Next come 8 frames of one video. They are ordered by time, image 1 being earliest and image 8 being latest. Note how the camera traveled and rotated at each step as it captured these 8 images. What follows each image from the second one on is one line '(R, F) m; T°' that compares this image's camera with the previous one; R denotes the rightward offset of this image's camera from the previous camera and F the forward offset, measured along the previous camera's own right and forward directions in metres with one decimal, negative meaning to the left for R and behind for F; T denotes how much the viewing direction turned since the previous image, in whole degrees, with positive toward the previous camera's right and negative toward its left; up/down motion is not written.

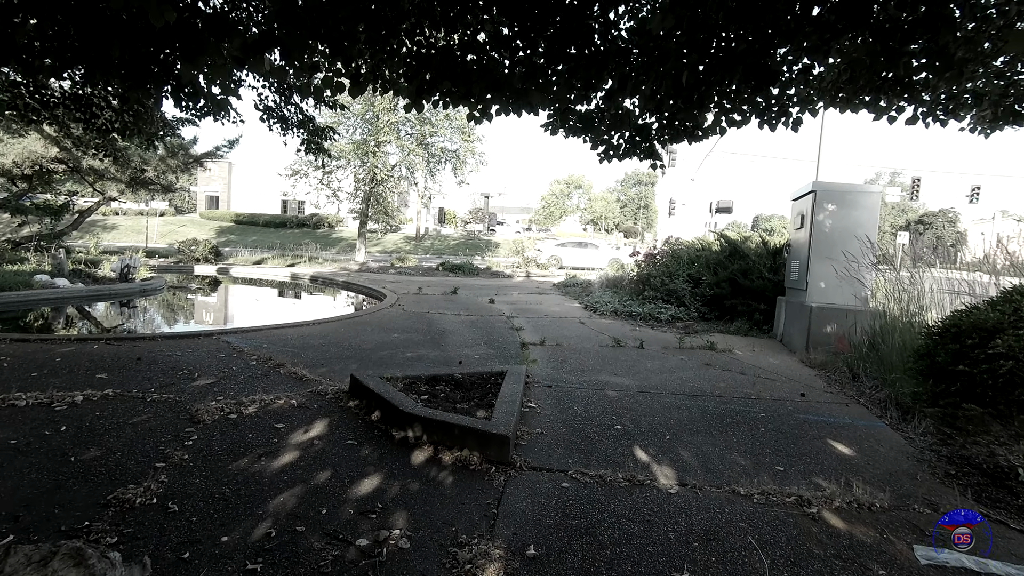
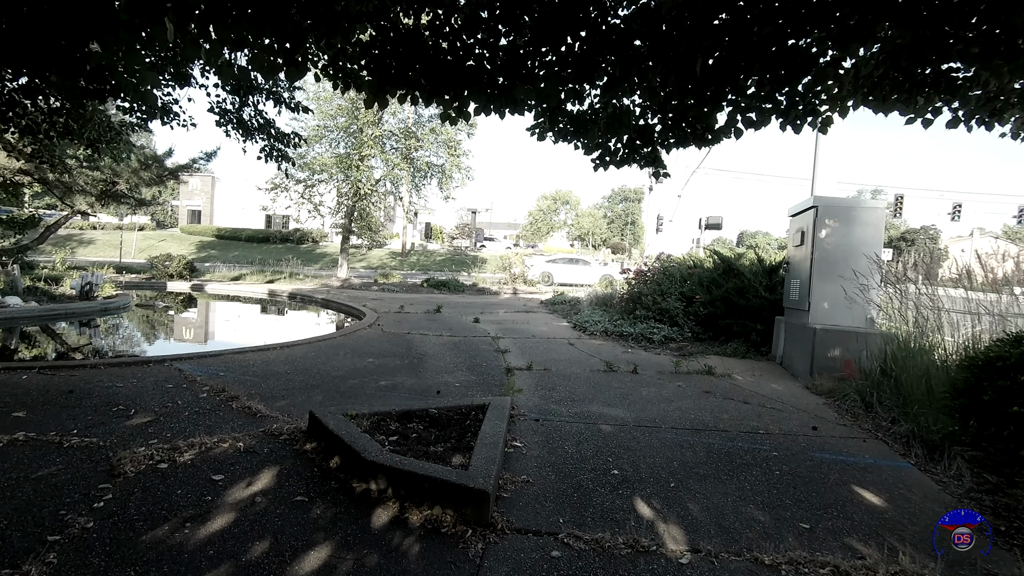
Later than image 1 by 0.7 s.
(0.0, +0.5) m; +1°
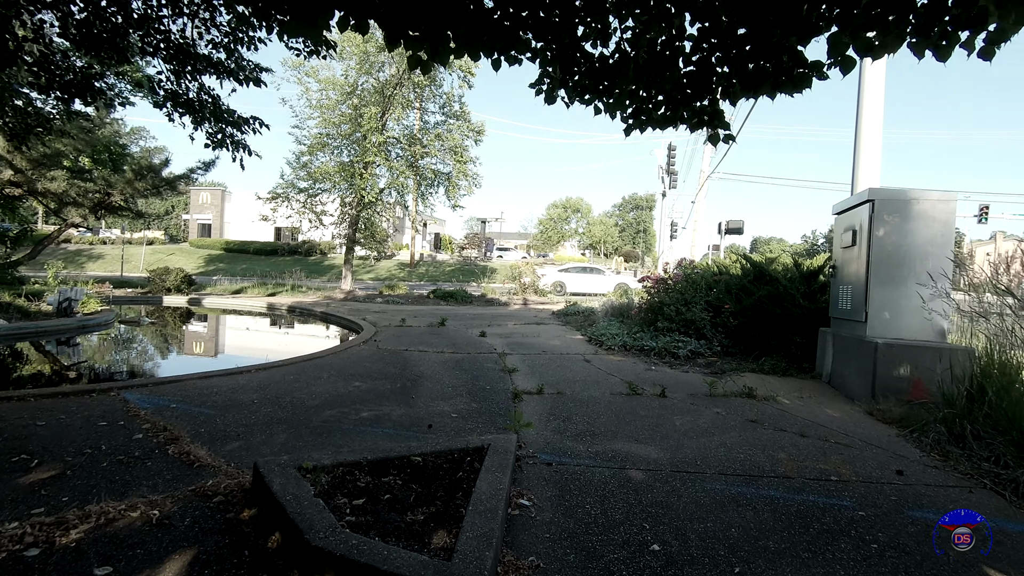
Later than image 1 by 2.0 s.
(+0.1, +0.9) m; -1°
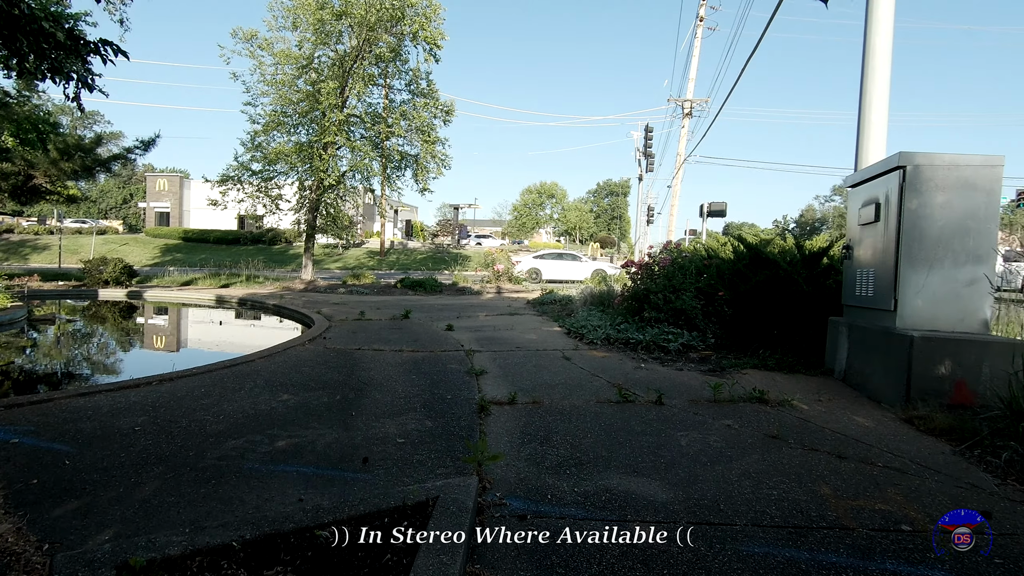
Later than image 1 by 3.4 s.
(+0.1, +1.1) m; +3°
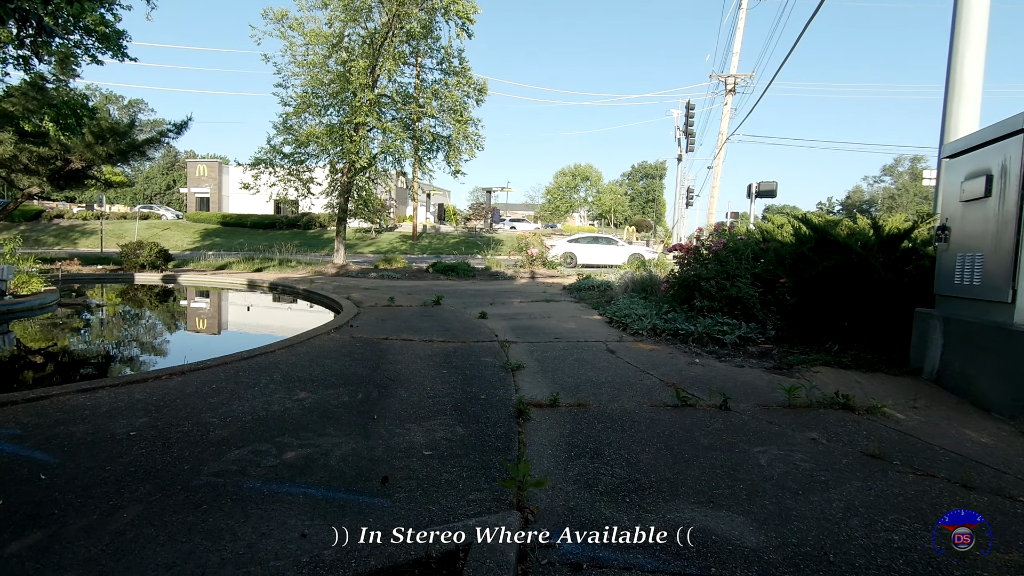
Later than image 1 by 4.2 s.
(-0.1, +0.6) m; -3°
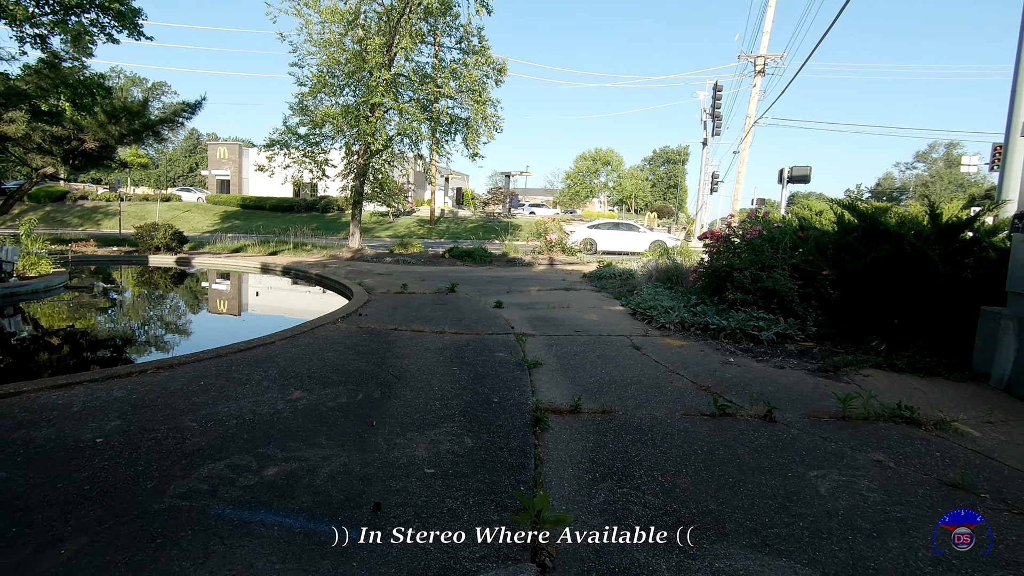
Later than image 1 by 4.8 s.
(0.0, +0.5) m; -2°
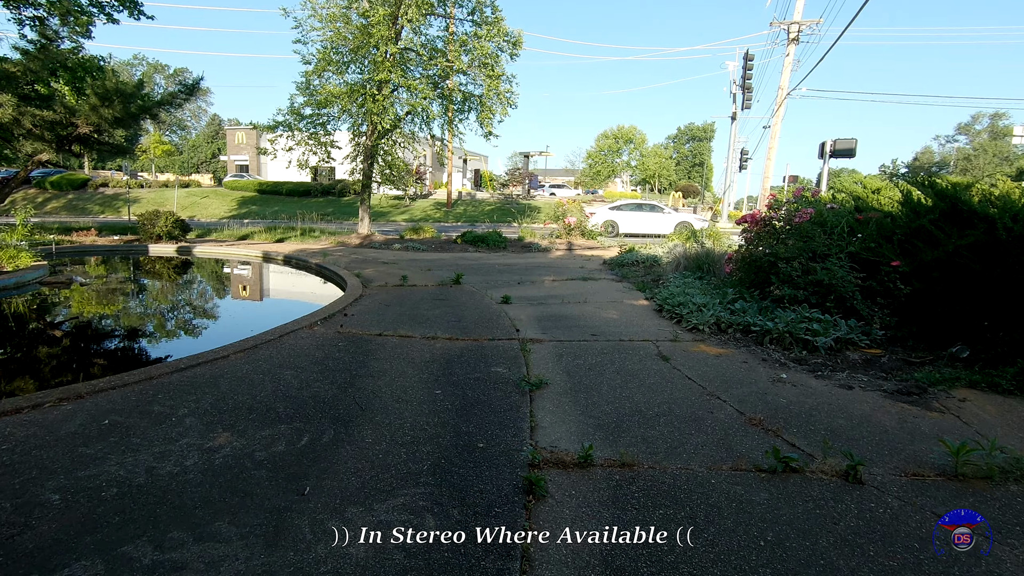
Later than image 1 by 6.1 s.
(+0.2, +1.0) m; -2°
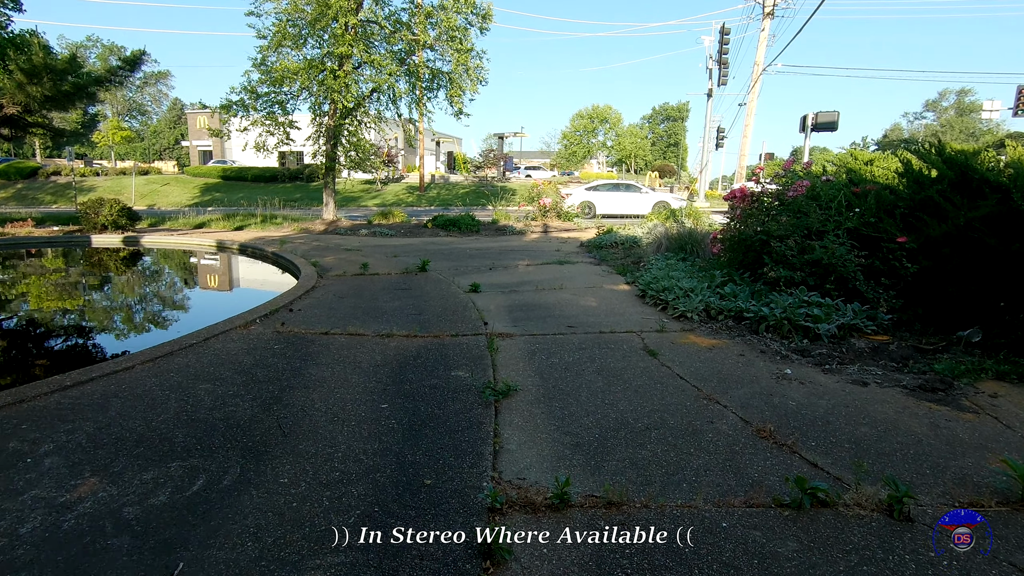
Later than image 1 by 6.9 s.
(+0.1, +0.7) m; +2°
